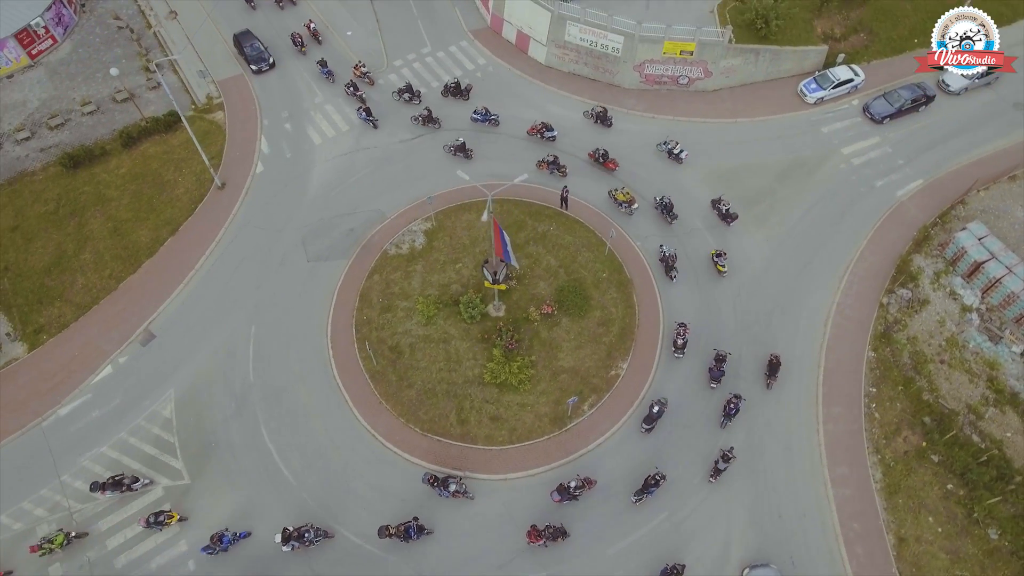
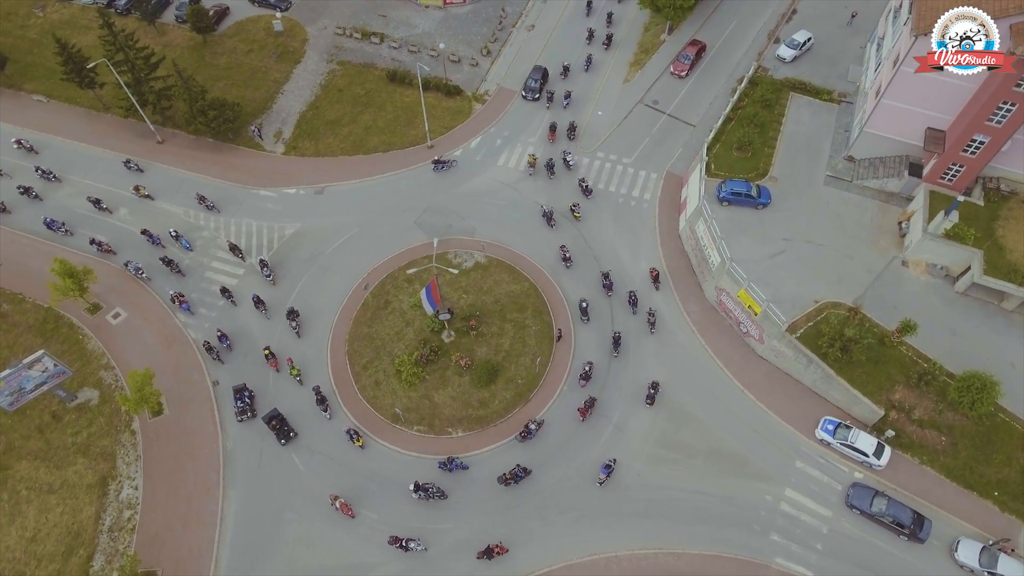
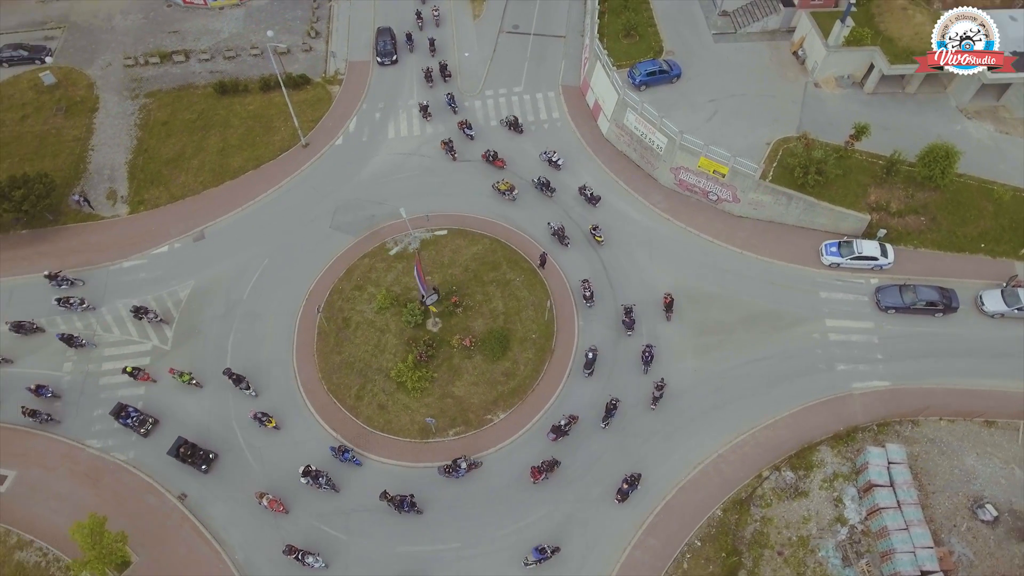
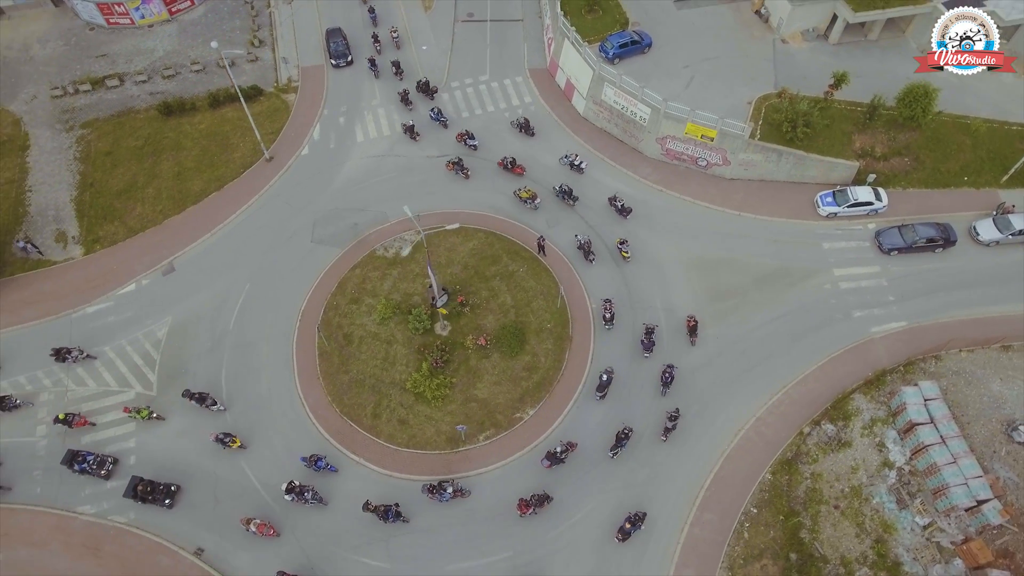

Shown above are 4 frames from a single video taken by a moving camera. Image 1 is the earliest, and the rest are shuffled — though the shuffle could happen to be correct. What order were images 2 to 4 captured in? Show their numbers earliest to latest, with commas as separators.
4, 3, 2
